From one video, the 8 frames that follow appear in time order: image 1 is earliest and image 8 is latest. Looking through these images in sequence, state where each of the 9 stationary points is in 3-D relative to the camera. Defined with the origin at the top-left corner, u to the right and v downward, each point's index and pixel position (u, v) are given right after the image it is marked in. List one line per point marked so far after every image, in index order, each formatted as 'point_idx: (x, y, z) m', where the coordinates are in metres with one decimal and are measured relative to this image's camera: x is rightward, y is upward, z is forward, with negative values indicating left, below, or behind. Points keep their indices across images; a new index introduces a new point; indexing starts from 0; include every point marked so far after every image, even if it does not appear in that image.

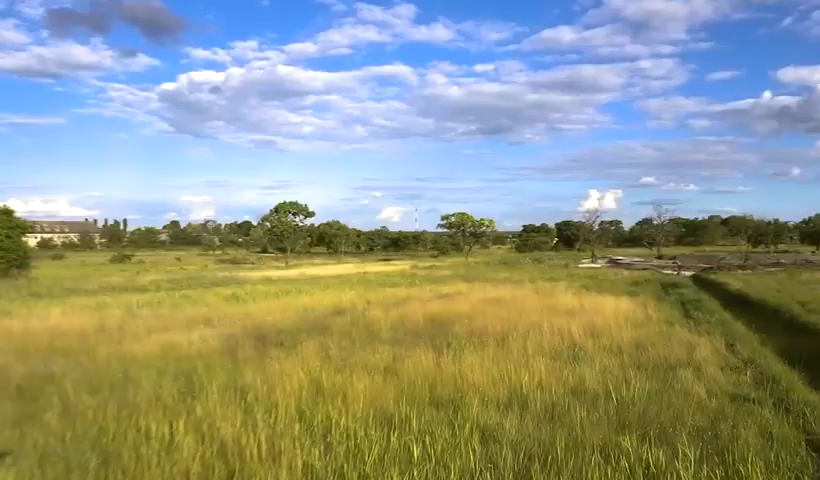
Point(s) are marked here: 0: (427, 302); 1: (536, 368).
0: (+0.6, -2.1, +18.2) m
1: (+1.8, -1.8, +7.9) m
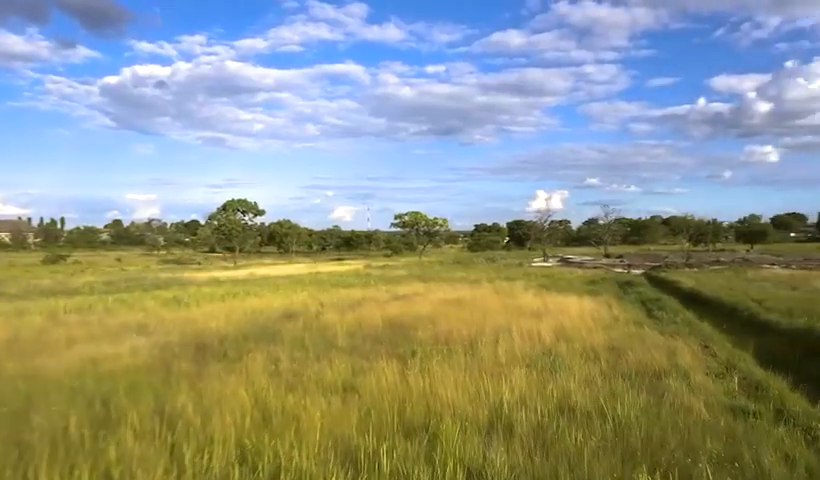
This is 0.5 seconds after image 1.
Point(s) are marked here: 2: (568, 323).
0: (-0.8, -2.0, +17.2) m
1: (+1.3, -1.8, +7.0) m
2: (+3.7, -1.9, +12.9) m
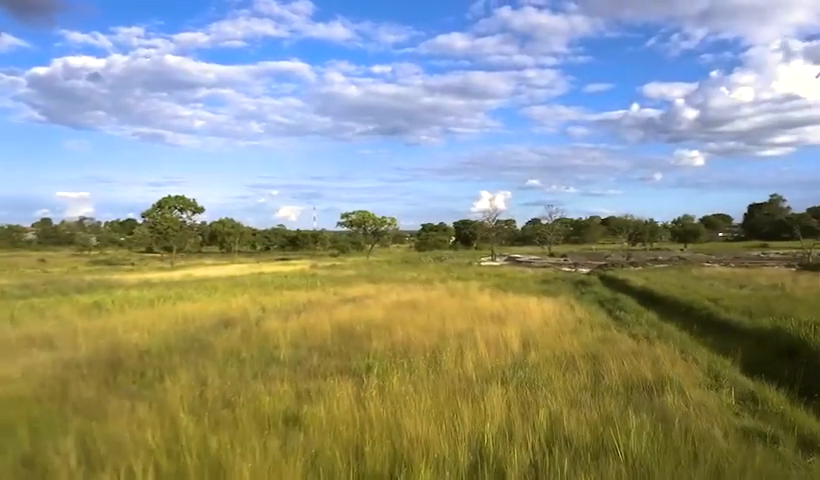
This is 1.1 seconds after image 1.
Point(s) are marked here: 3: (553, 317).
0: (-2.2, -2.0, +15.8) m
1: (+0.9, -1.7, +5.9) m
2: (+2.6, -1.9, +11.9) m
3: (+3.5, -1.9, +13.6) m
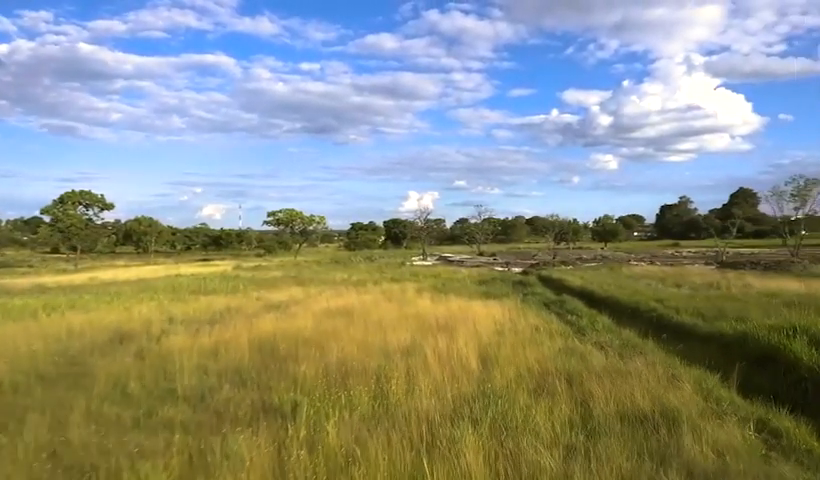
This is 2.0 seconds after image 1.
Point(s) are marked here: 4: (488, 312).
0: (-3.9, -1.9, +13.7) m
1: (+0.5, -1.7, +4.2) m
2: (+1.4, -1.8, +10.4) m
3: (+2.1, -1.9, +12.2) m
4: (+2.0, -1.8, +14.1) m
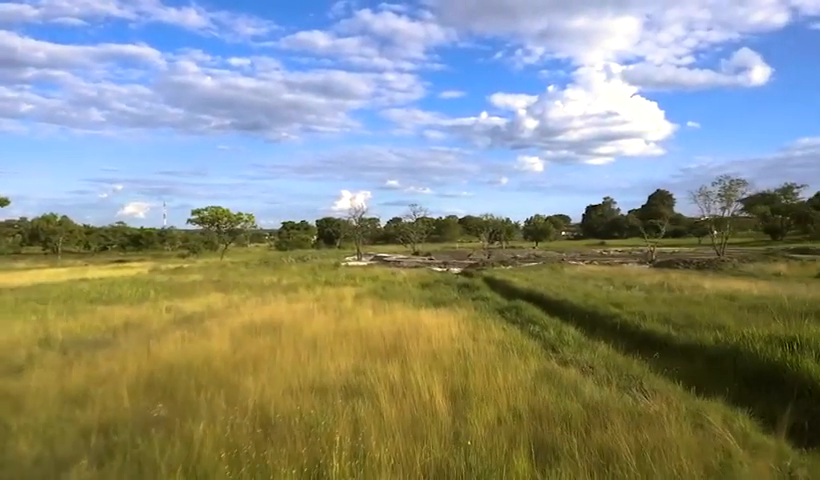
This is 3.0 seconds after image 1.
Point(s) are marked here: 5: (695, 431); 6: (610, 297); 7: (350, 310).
0: (-5.1, -1.9, +11.0) m
1: (+0.3, -1.7, +2.2) m
2: (+0.6, -1.8, +8.4) m
3: (+1.0, -1.9, +10.3) m
4: (+0.7, -1.9, +12.2) m
5: (+2.8, -1.9, +5.3) m
6: (+6.7, -1.9, +18.4) m
7: (-1.6, -1.9, +14.9) m
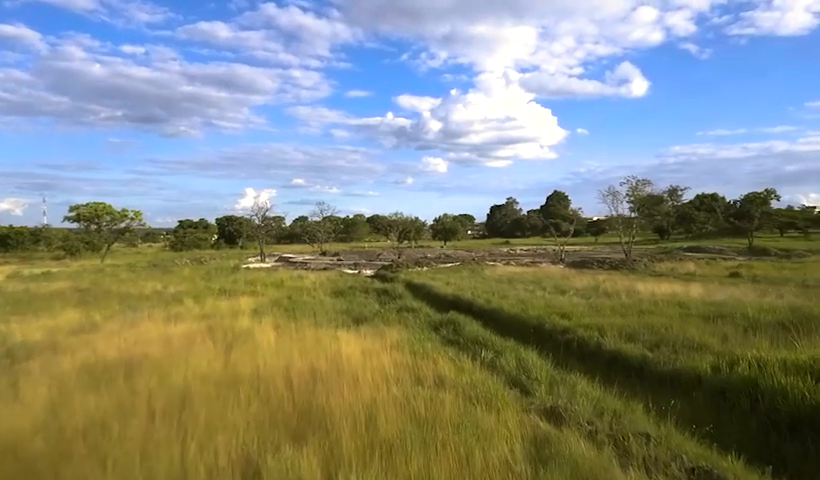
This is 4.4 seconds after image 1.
0: (-6.2, -2.0, +7.1) m
1: (+0.6, -1.8, -0.7) m
2: (-0.2, -1.9, +5.5) m
3: (-0.1, -1.9, +7.4) m
4: (-0.7, -1.9, +9.2) m
5: (+2.5, -1.9, +2.8) m
6: (+4.2, -1.9, +16.4) m
7: (-3.4, -1.9, +11.5) m
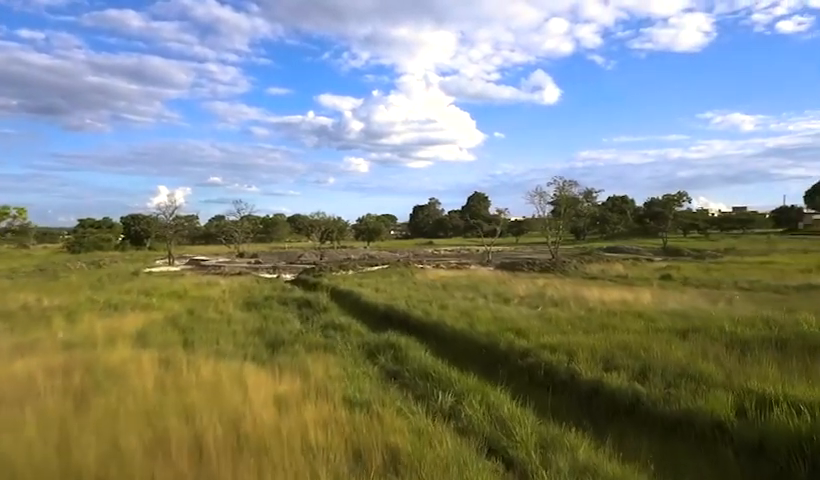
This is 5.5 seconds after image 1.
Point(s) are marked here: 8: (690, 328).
0: (-6.7, -2.1, +3.7) m
1: (+1.2, -1.9, -3.1) m
2: (-0.5, -2.0, +3.0) m
3: (-0.6, -2.0, +4.8) m
4: (-1.5, -2.0, +6.6) m
5: (+2.6, -2.0, +0.7) m
6: (+2.4, -2.0, +14.3) m
7: (-4.5, -2.0, +8.4) m
8: (+6.0, -1.9, +11.9) m
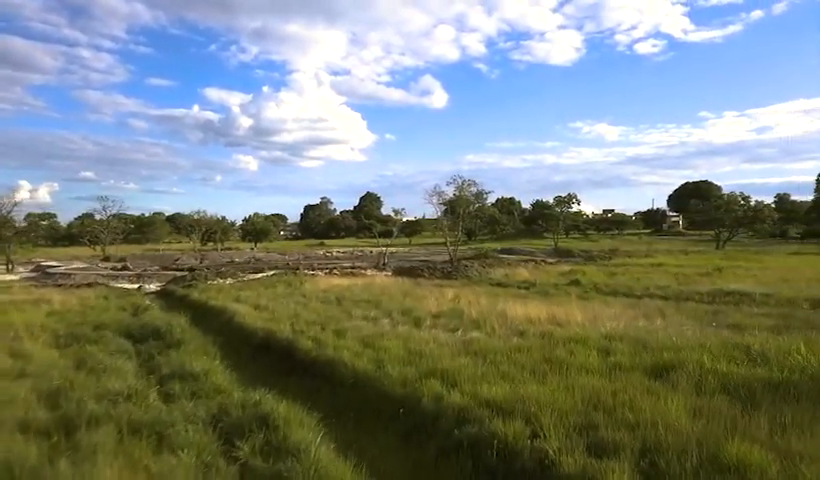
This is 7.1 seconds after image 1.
0: (-6.7, -2.3, -1.3) m
1: (+2.4, -2.1, -6.4) m
2: (-0.4, -2.2, -0.8) m
3: (-0.9, -2.2, +1.0) m
4: (-2.1, -2.2, +2.5) m
5: (+3.1, -2.2, -2.5) m
6: (+0.1, -2.2, +10.9) m
7: (-5.4, -2.2, +3.8) m
8: (+4.2, -2.0, +9.2) m
